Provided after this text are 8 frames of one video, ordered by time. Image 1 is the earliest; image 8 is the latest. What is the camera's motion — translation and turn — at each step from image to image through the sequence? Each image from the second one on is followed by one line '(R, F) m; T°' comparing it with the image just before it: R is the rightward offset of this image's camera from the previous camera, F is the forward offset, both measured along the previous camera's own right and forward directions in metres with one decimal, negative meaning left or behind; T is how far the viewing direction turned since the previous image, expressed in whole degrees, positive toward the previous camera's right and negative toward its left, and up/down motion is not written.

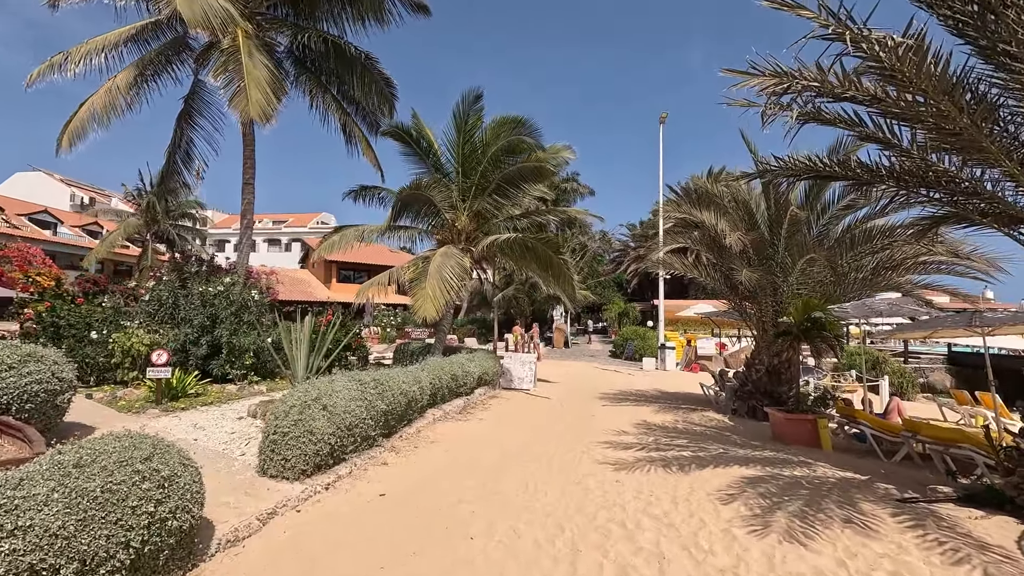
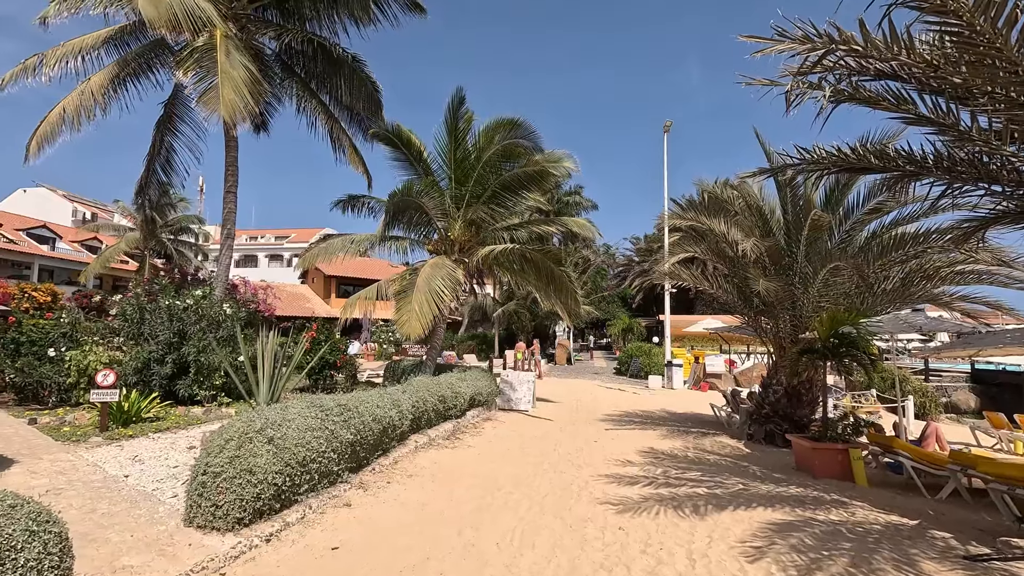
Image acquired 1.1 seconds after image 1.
(+0.2, +0.8) m; 0°
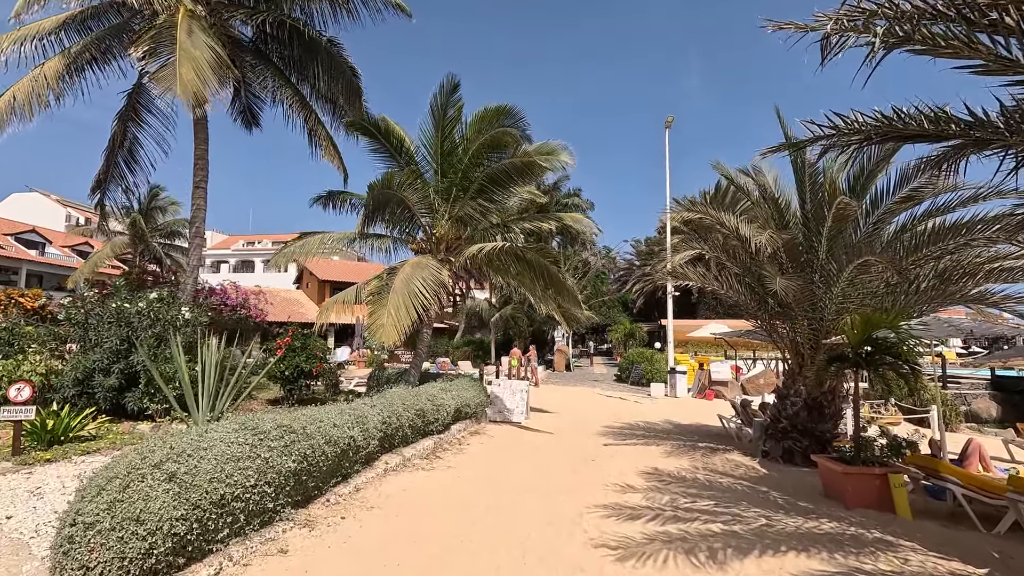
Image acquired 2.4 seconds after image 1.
(+0.2, +0.9) m; 0°
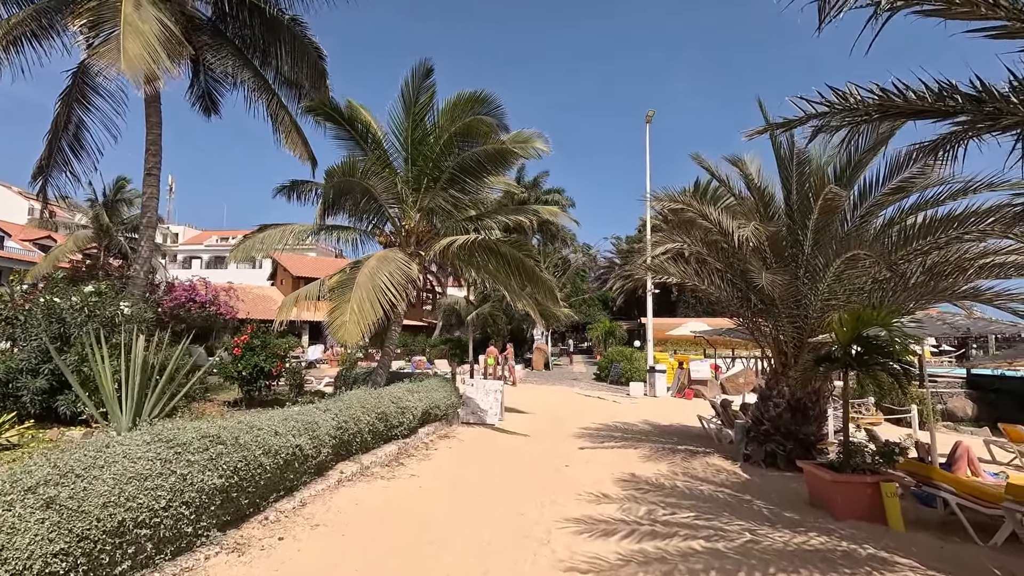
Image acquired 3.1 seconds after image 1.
(+0.2, +0.5) m; +2°
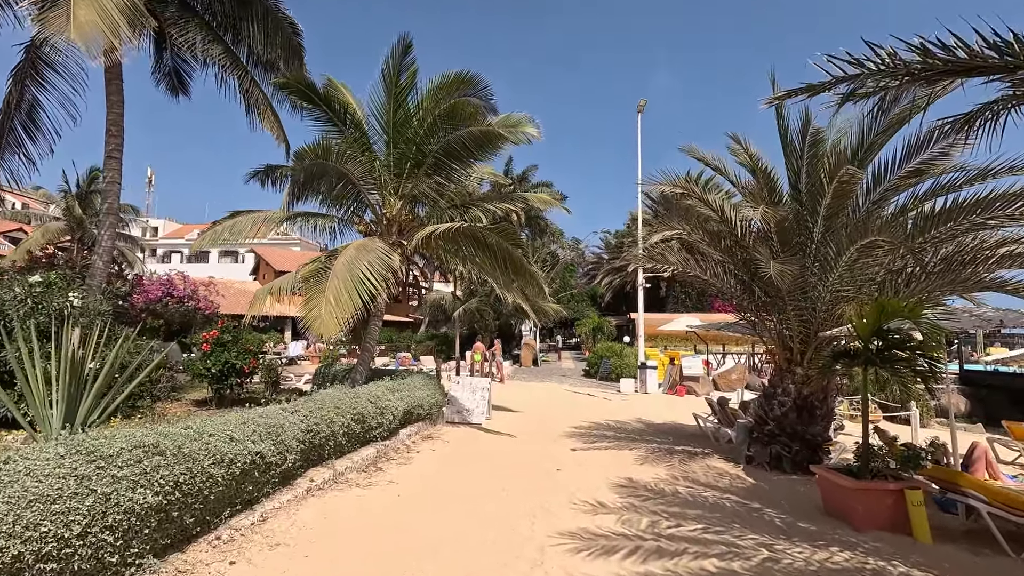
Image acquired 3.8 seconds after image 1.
(0.0, +0.6) m; +1°
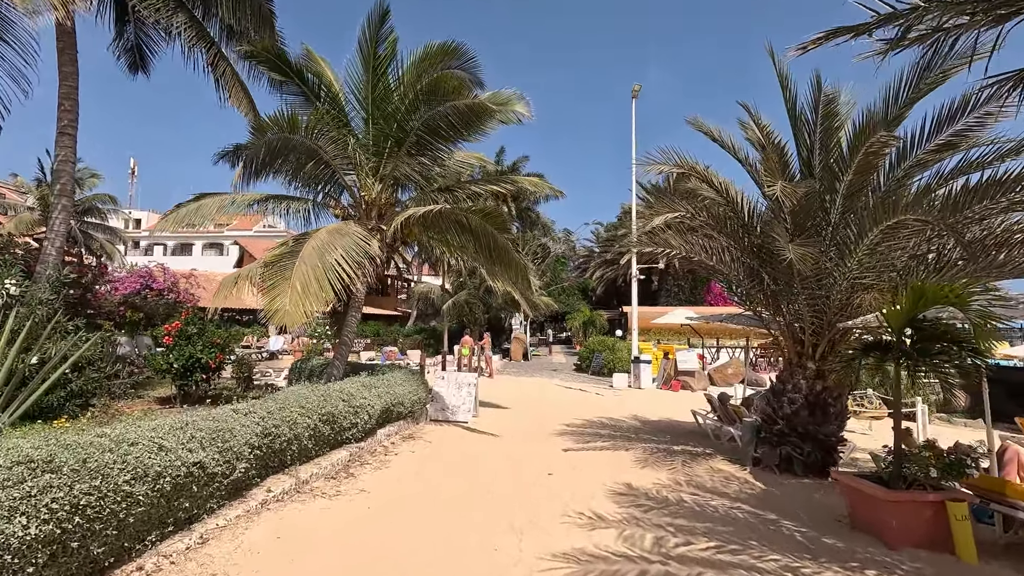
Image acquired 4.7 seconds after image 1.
(0.0, +0.7) m; +1°
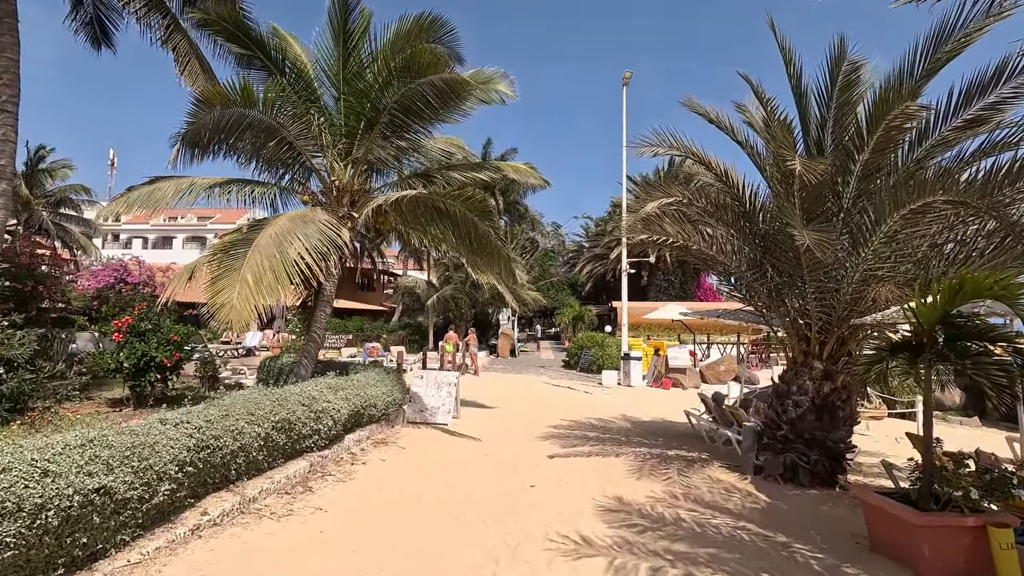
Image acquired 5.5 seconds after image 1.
(+0.1, +0.6) m; +1°
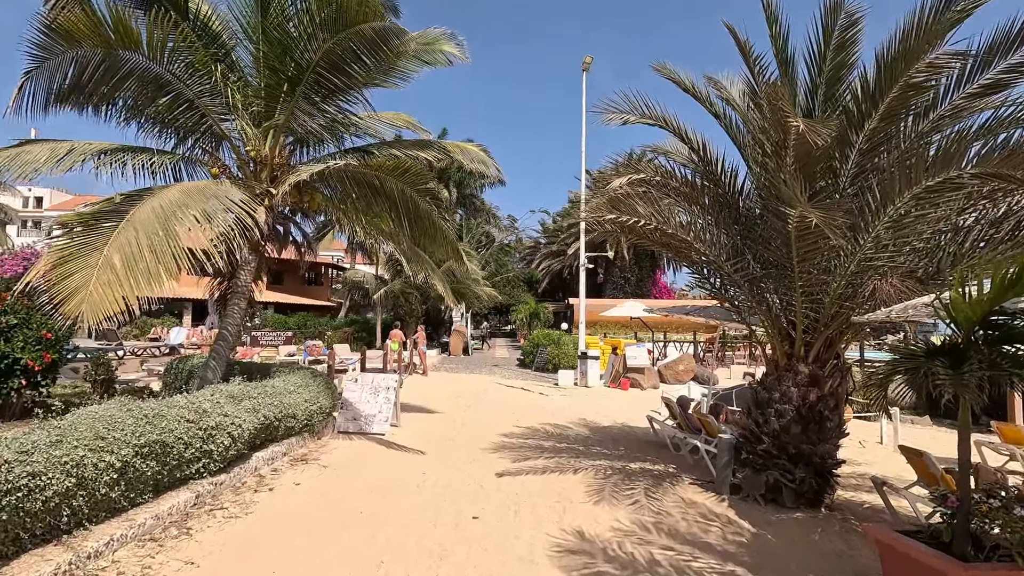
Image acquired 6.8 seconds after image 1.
(+0.1, +1.0) m; +5°
